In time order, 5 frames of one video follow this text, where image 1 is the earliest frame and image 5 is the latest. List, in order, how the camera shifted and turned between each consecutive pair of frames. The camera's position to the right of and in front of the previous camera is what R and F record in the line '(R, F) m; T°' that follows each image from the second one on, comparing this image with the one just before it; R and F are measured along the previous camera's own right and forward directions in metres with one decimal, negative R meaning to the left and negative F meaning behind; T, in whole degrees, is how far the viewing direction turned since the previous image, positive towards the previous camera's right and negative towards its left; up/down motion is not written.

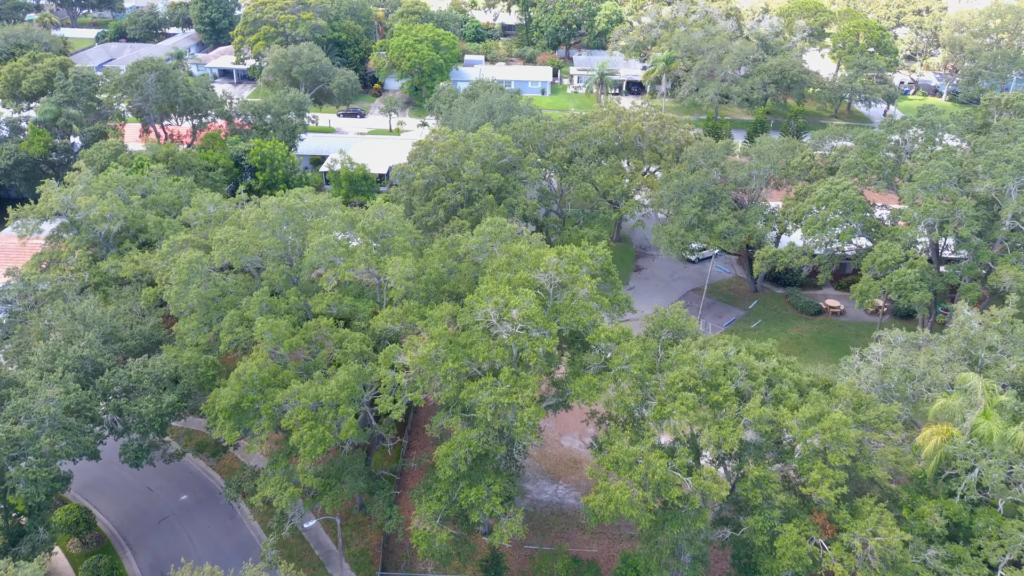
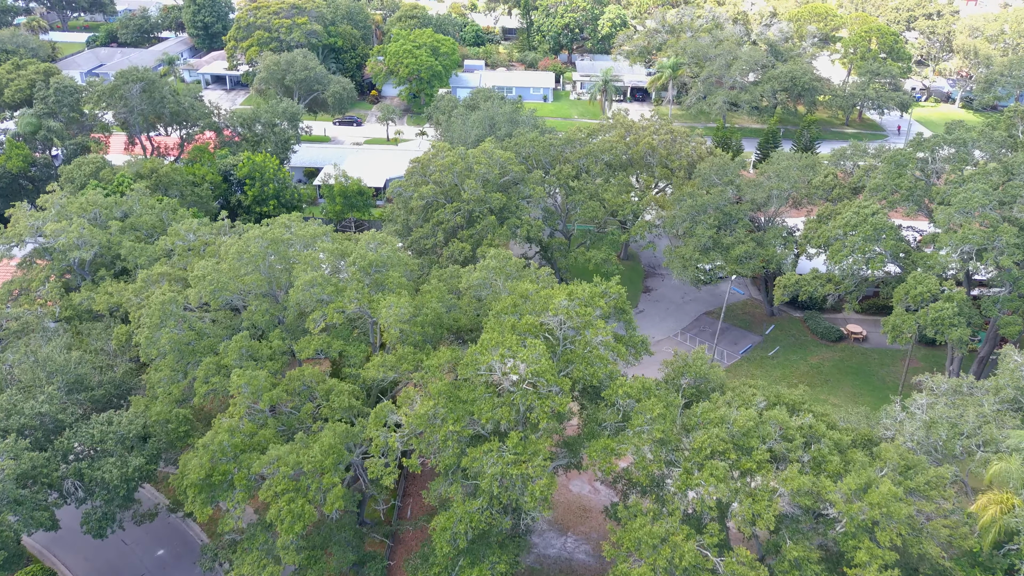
(-0.2, +2.4) m; 0°
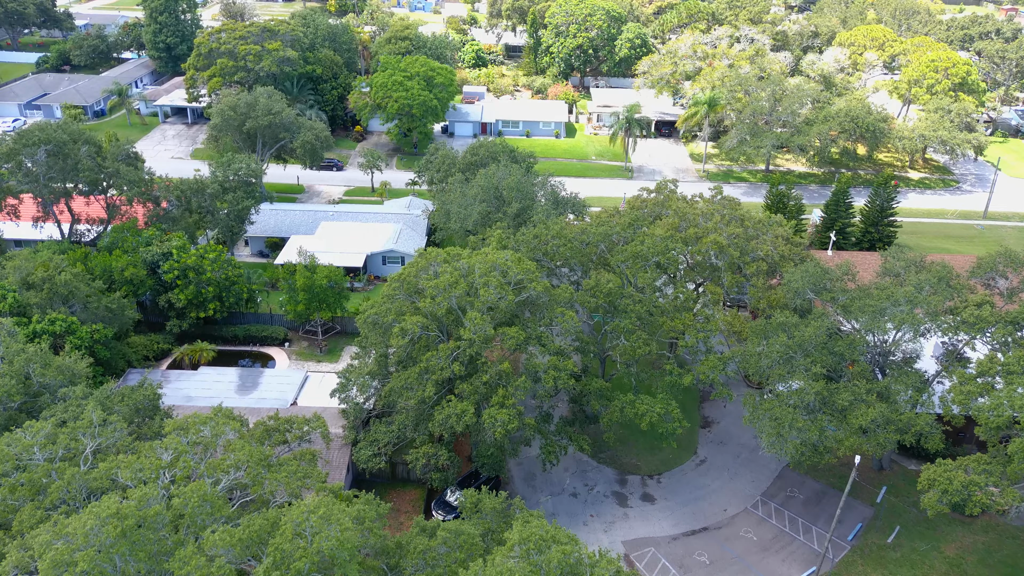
(-0.8, +11.1) m; 0°
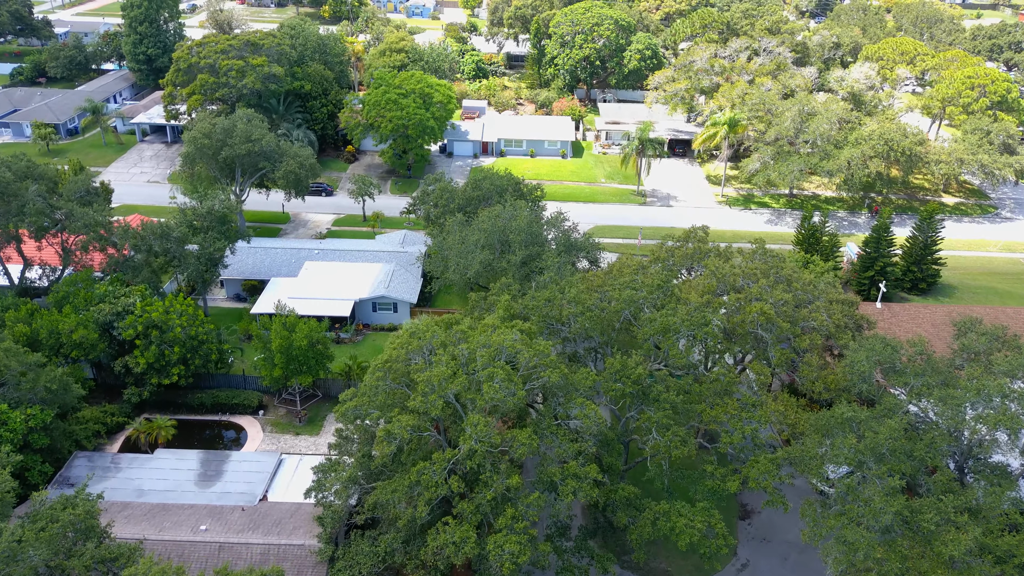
(-0.3, +4.8) m; 0°
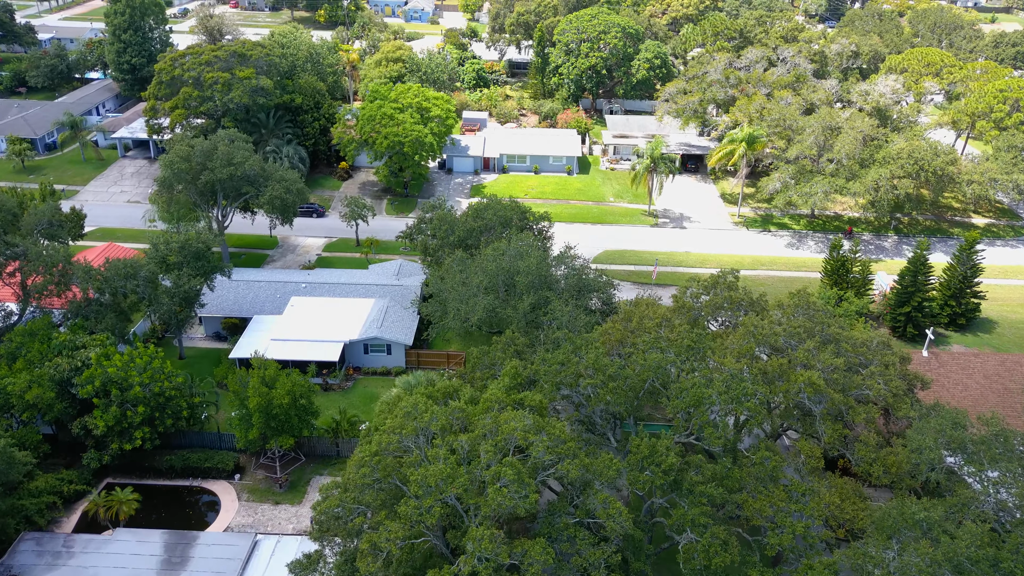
(-0.2, +3.6) m; 0°
